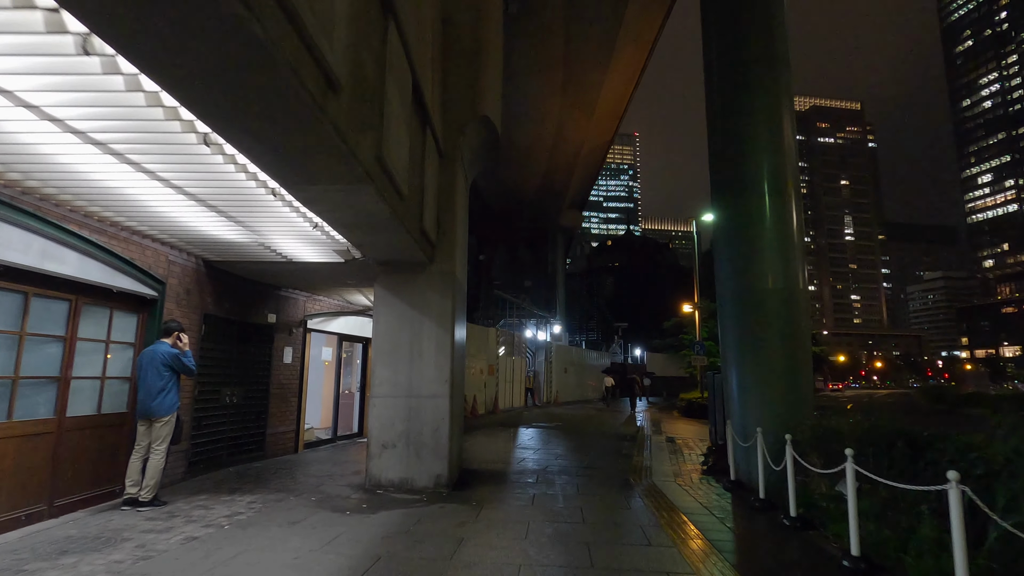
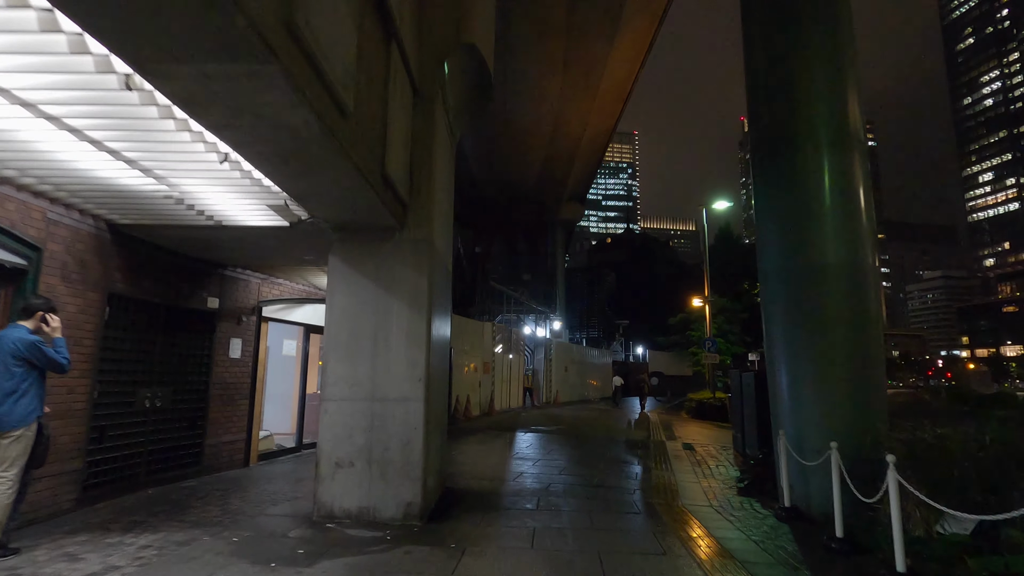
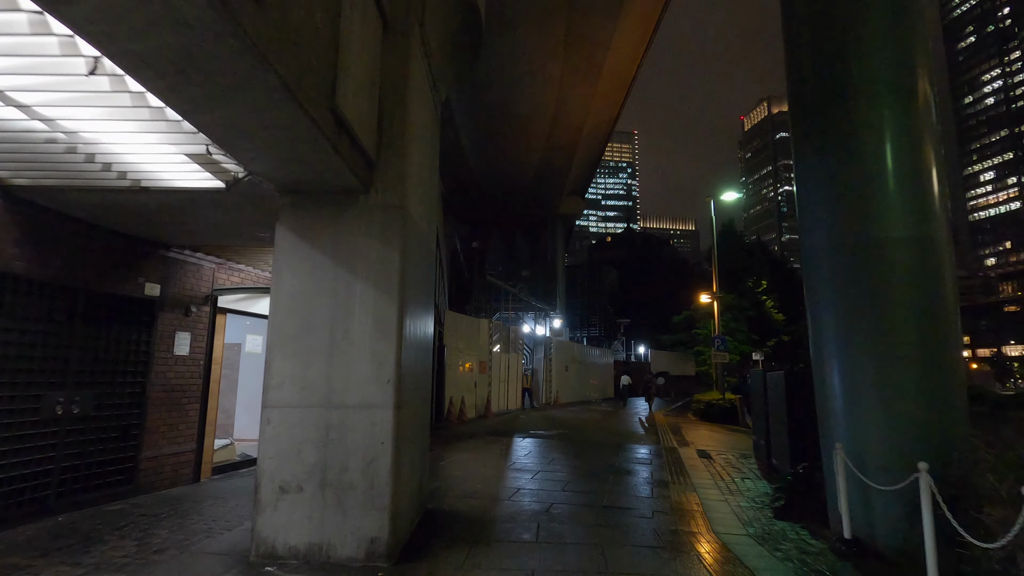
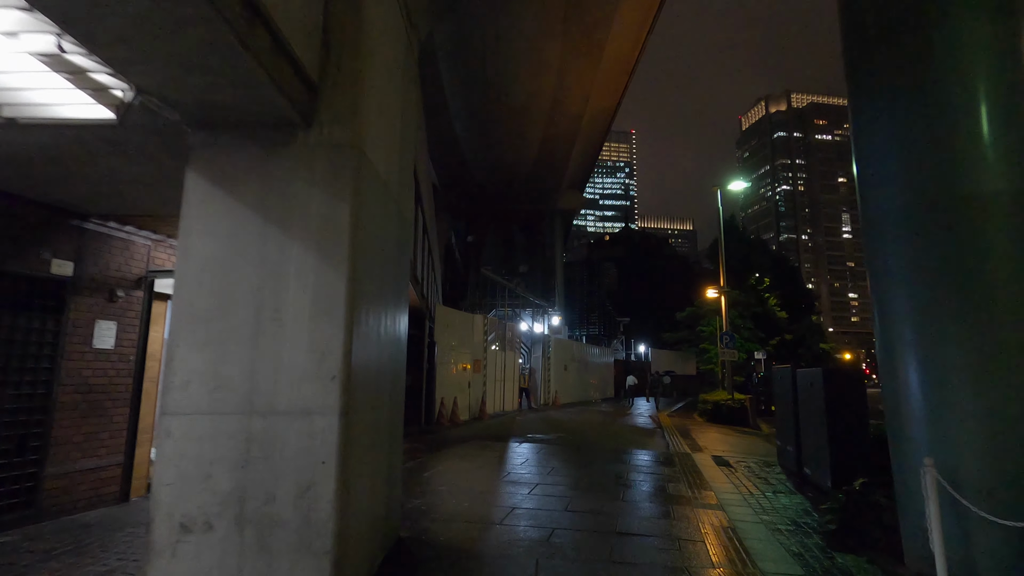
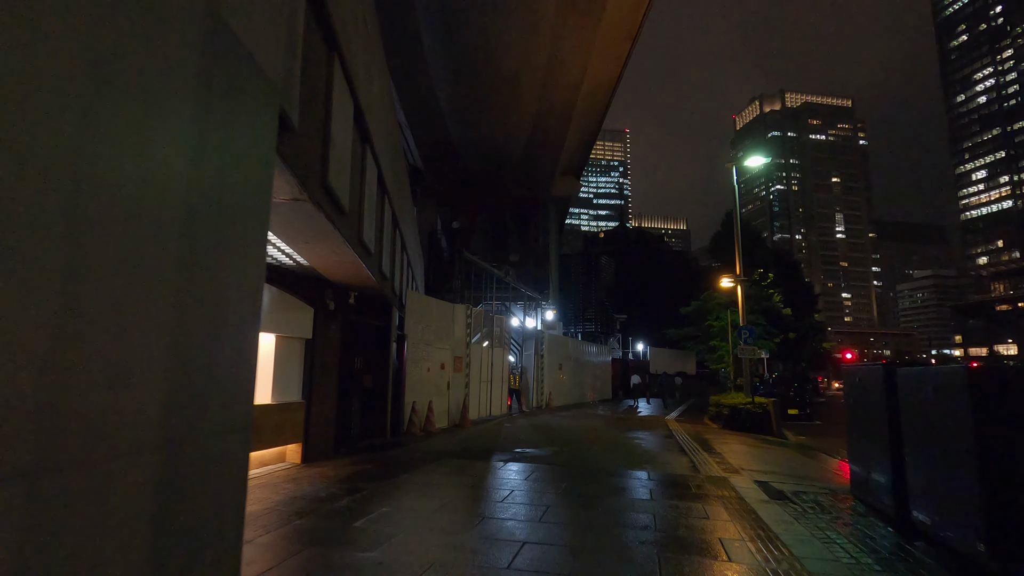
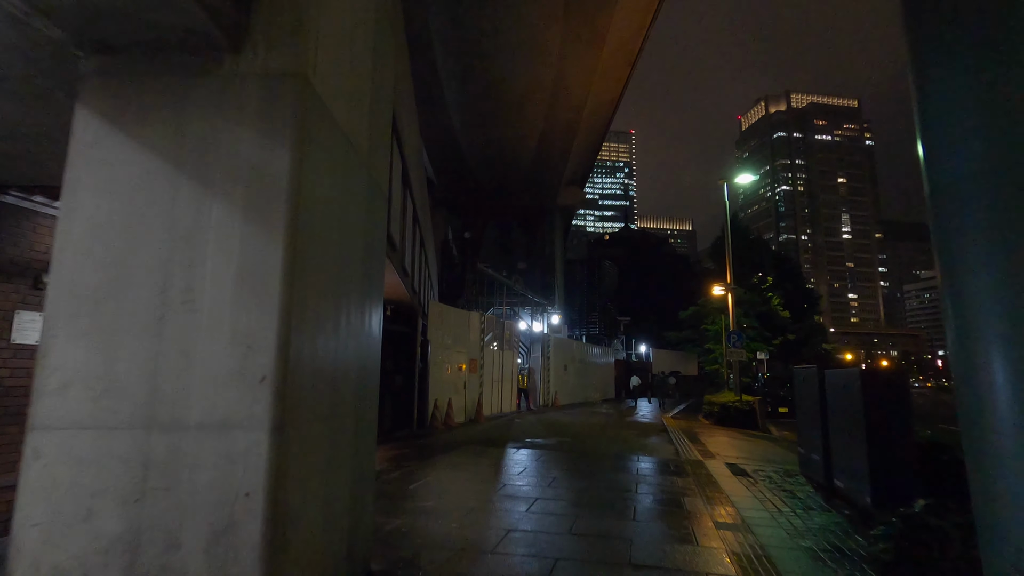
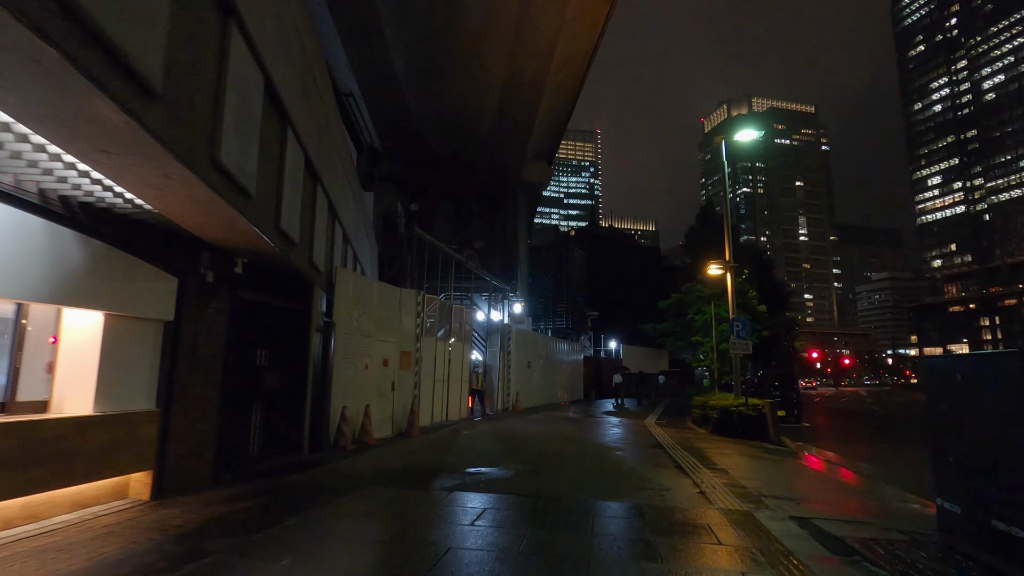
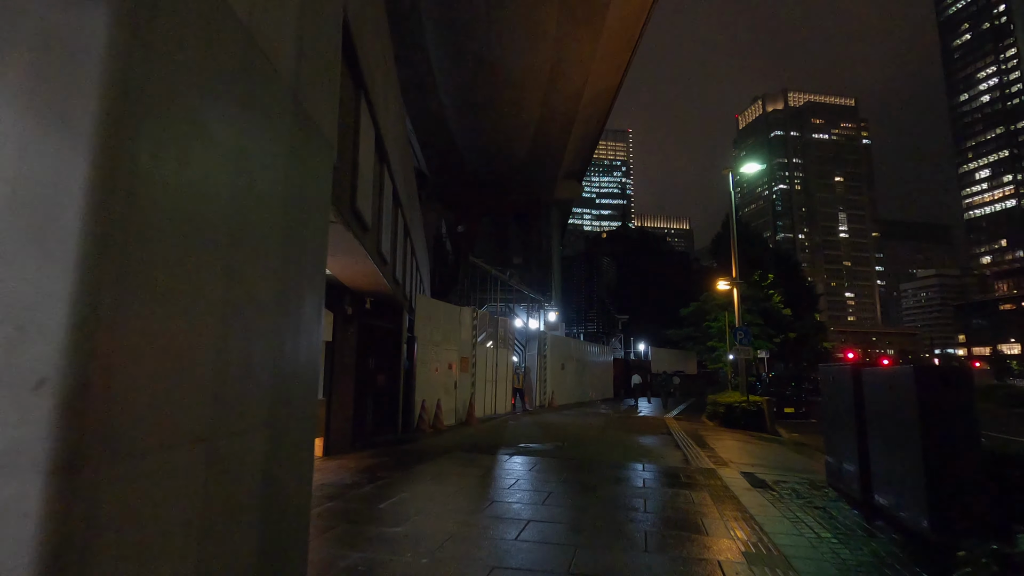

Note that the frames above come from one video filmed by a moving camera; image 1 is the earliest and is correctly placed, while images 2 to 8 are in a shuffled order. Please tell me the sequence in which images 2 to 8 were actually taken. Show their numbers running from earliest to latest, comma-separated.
2, 3, 4, 6, 8, 5, 7
